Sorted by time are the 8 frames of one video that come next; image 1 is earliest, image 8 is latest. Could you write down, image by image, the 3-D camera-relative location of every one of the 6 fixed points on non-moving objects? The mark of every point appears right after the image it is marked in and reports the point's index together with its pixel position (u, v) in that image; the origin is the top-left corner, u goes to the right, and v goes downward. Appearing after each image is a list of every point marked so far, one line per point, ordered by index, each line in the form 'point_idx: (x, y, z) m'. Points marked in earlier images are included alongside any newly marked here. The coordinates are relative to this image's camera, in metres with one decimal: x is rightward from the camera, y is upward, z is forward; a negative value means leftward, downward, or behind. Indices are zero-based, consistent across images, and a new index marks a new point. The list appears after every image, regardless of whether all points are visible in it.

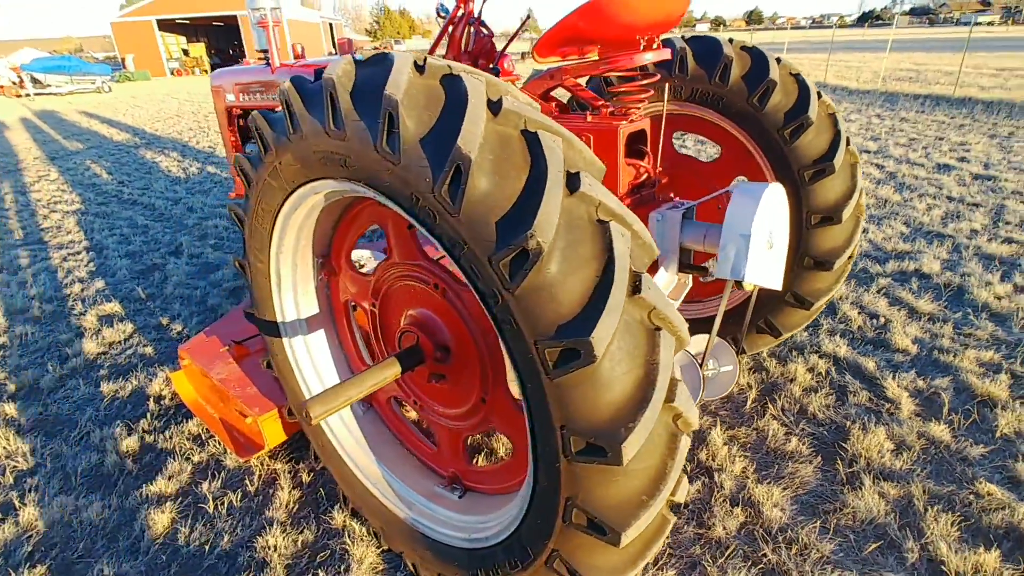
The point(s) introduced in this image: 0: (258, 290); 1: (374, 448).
0: (-0.9, 0.0, +2.0) m
1: (-0.5, -0.6, +2.1) m
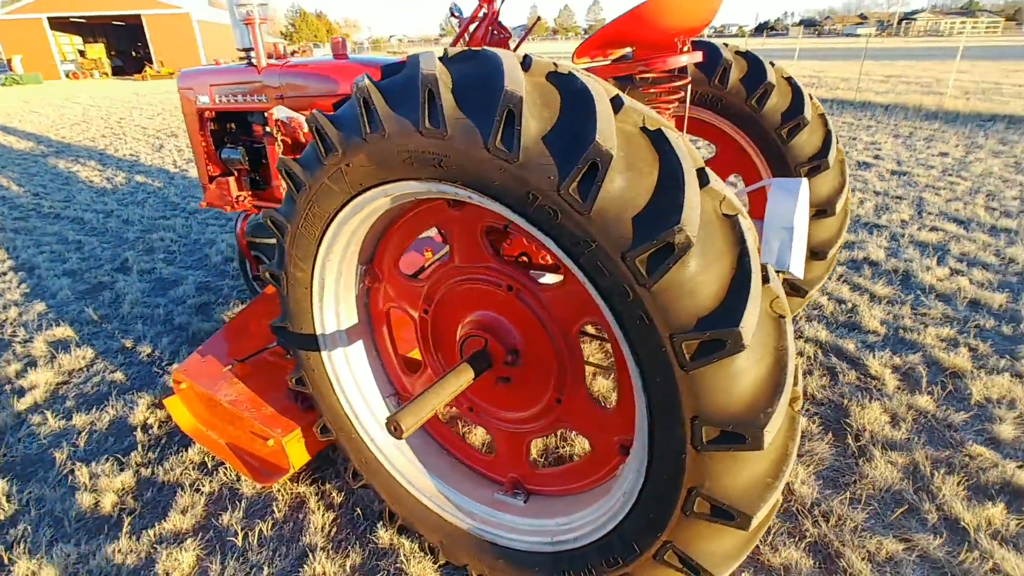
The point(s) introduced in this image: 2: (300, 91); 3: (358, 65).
0: (-0.7, 0.0, +1.9) m
1: (-0.3, -0.6, +2.0) m
2: (-1.0, +1.0, +2.8) m
3: (-0.7, +1.1, +2.7) m
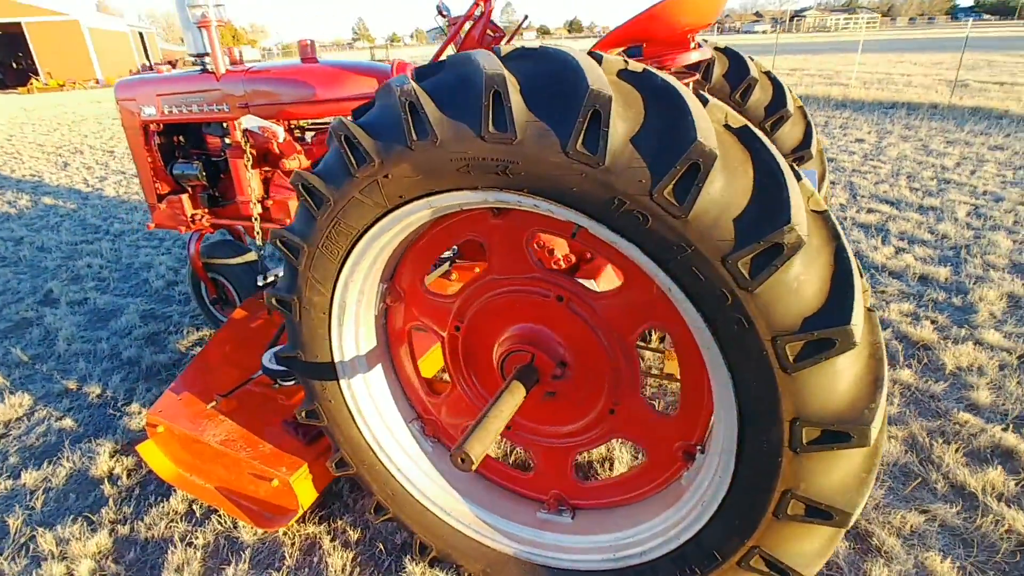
0: (-0.6, -0.1, +1.7) m
1: (-0.2, -0.7, +1.9) m
2: (-1.1, +0.9, +2.6) m
3: (-0.8, +1.0, +2.5) m
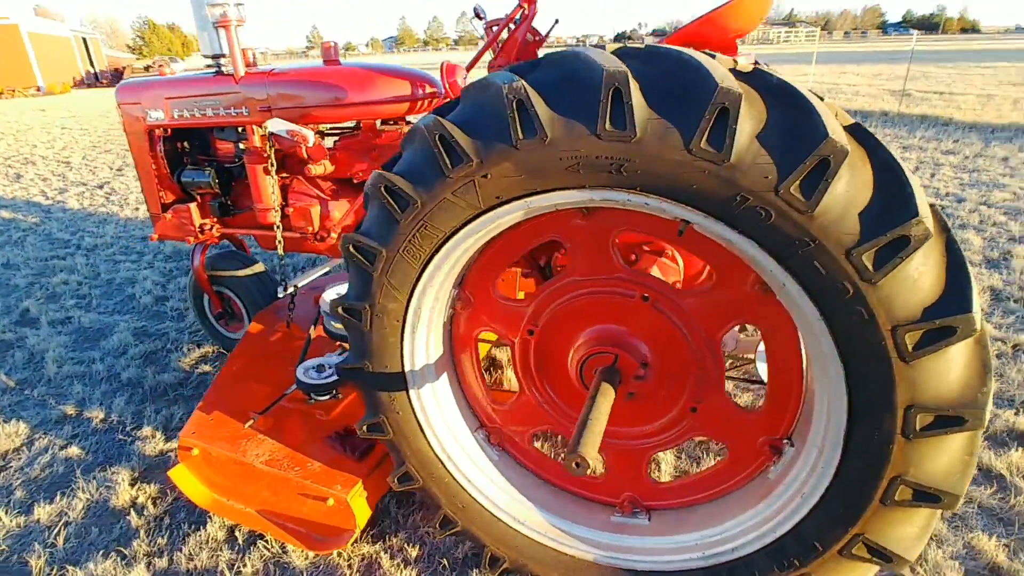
0: (-0.4, -0.1, +1.7) m
1: (0.0, -0.7, +1.9) m
2: (-1.0, +0.8, +2.5) m
3: (-0.7, +1.0, +2.5) m
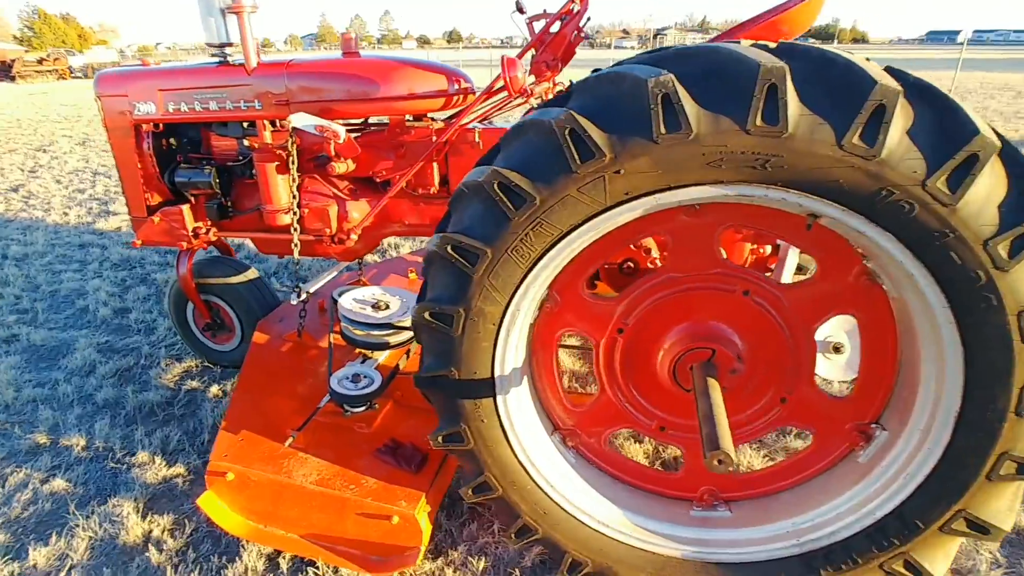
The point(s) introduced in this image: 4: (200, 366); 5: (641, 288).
0: (-0.1, -0.1, +1.6) m
1: (+0.3, -0.7, +1.8) m
2: (-0.8, +0.8, +2.3) m
3: (-0.5, +0.9, +2.4) m
4: (-1.7, -0.4, +3.1) m
5: (+0.4, 0.0, +1.7) m
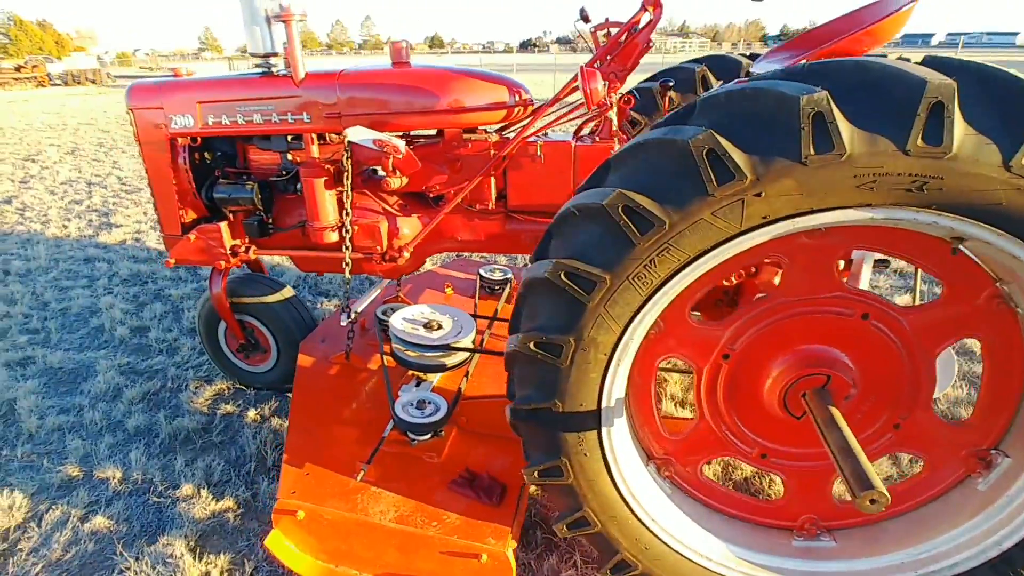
0: (+0.2, -0.2, +1.5) m
1: (+0.6, -0.7, +1.7) m
2: (-0.6, +0.7, +2.2) m
3: (-0.3, +0.9, +2.3) m
4: (-1.5, -0.5, +3.0) m
5: (+0.7, -0.1, +1.6) m
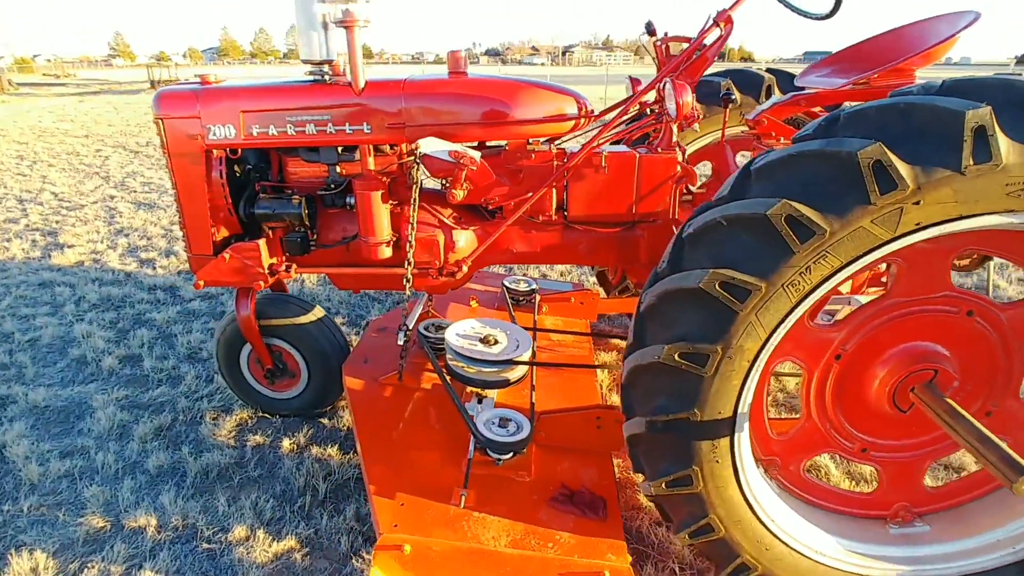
0: (+0.6, -0.2, +1.5) m
1: (+1.0, -0.7, +1.8) m
2: (-0.3, +0.7, +2.2) m
3: (0.0, +0.8, +2.2) m
4: (-1.3, -0.6, +2.8) m
5: (+1.0, -0.1, +1.6) m
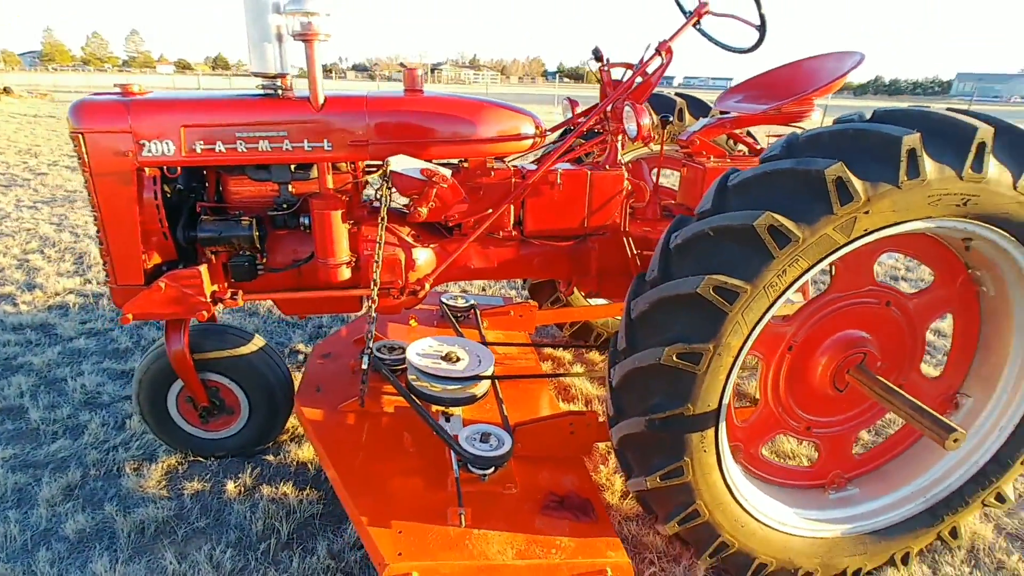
0: (+0.6, -0.3, +1.6) m
1: (+0.9, -0.7, +2.0) m
2: (-0.4, +0.6, +2.1) m
3: (-0.2, +0.7, +2.3) m
4: (-1.4, -0.8, +2.5) m
5: (+1.0, -0.1, +1.9) m
